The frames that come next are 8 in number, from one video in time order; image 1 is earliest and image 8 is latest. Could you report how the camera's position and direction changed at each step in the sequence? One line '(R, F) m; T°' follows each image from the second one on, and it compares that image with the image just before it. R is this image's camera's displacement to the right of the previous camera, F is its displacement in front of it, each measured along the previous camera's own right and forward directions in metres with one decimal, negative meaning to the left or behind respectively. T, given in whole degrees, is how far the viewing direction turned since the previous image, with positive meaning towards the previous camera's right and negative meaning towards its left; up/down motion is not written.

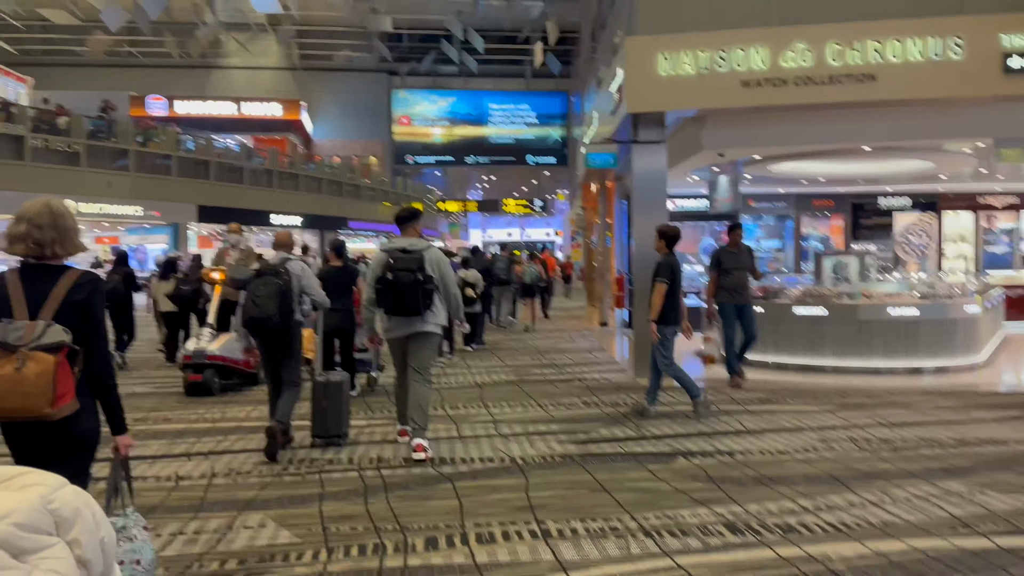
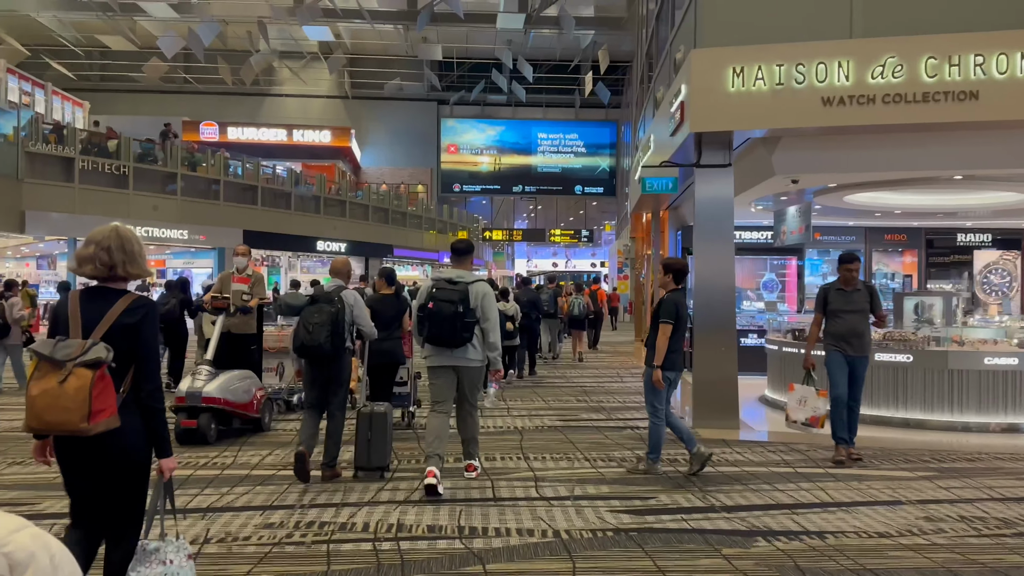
(0.0, +0.6) m; -3°
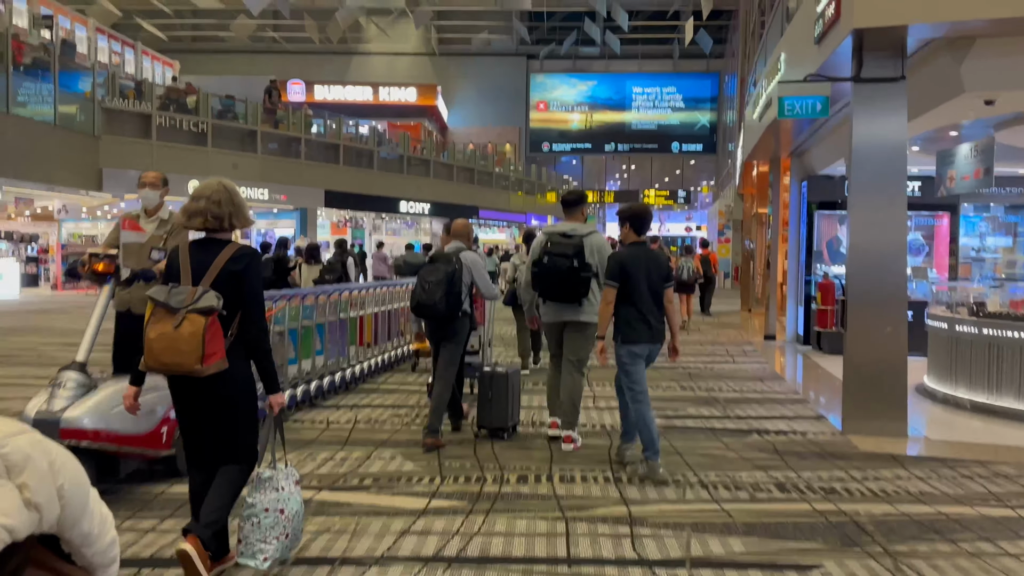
(0.0, +1.4) m; -7°
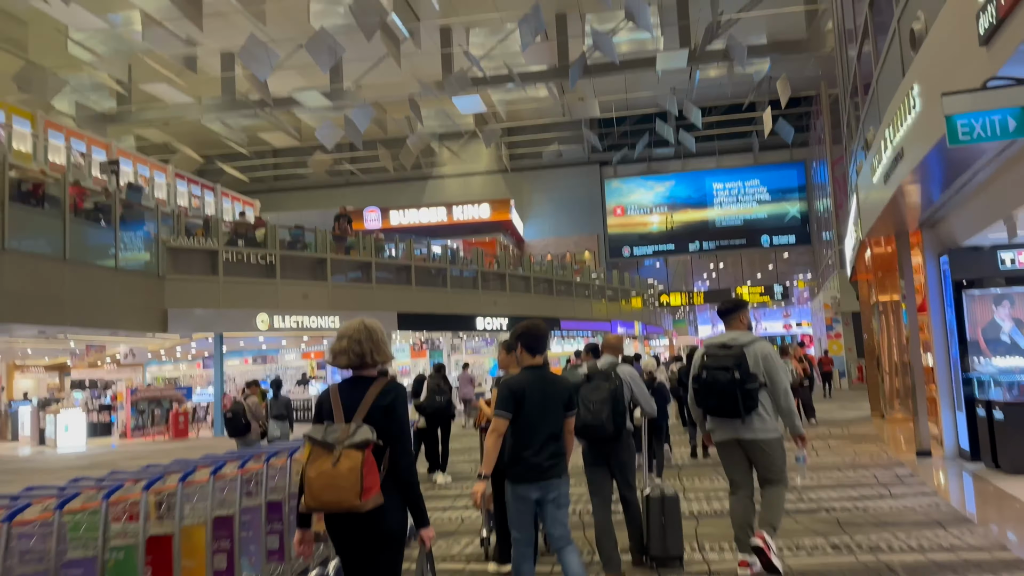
(+0.2, +1.4) m; -6°
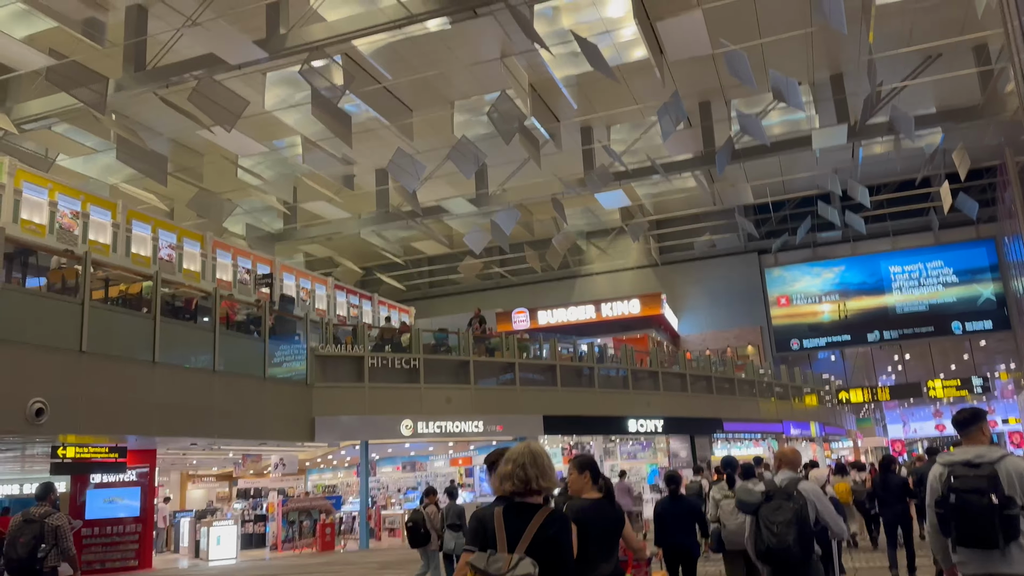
(+0.3, +0.9) m; -11°
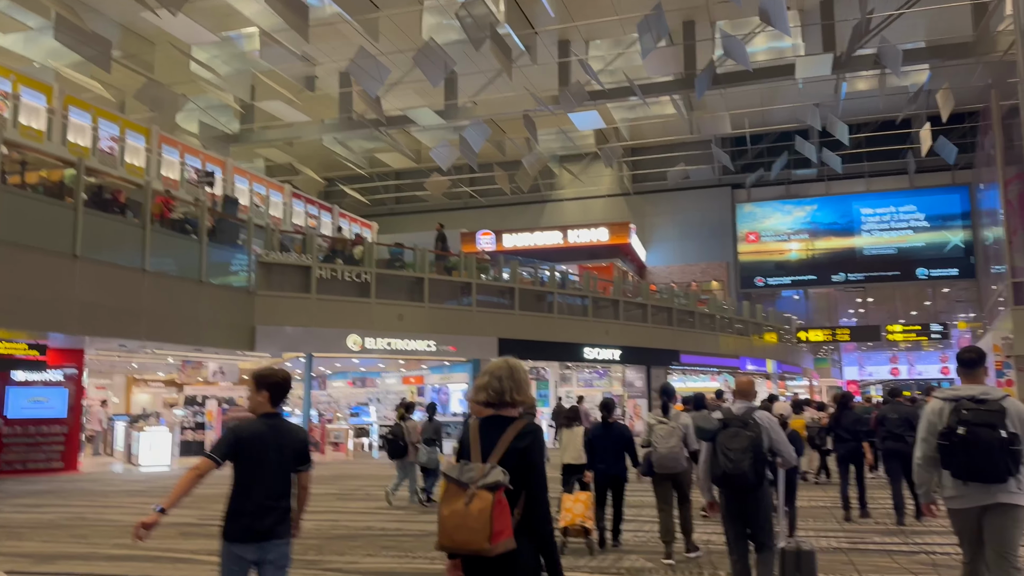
(+0.3, +0.7) m; +2°
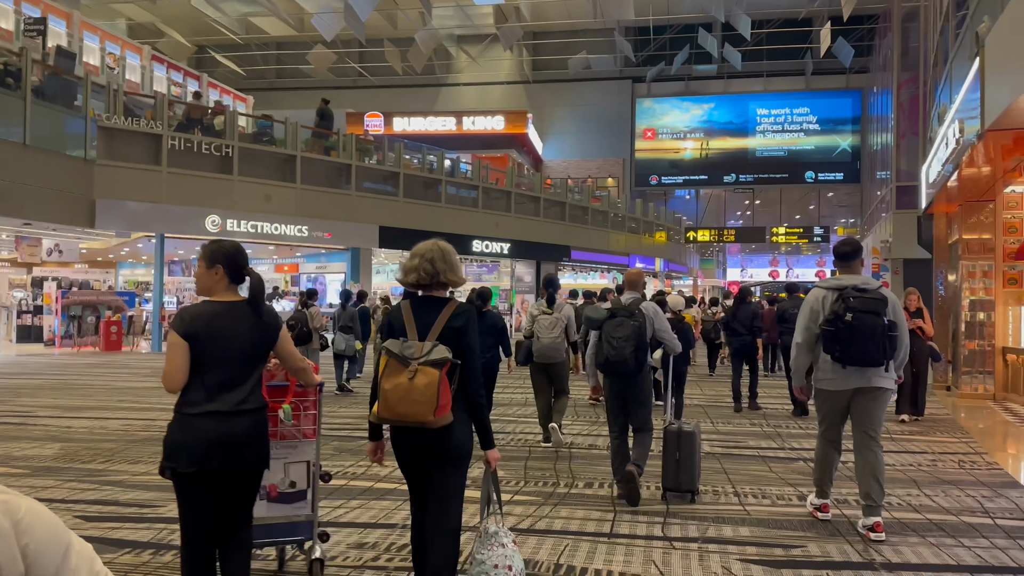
(+0.4, +0.9) m; +7°
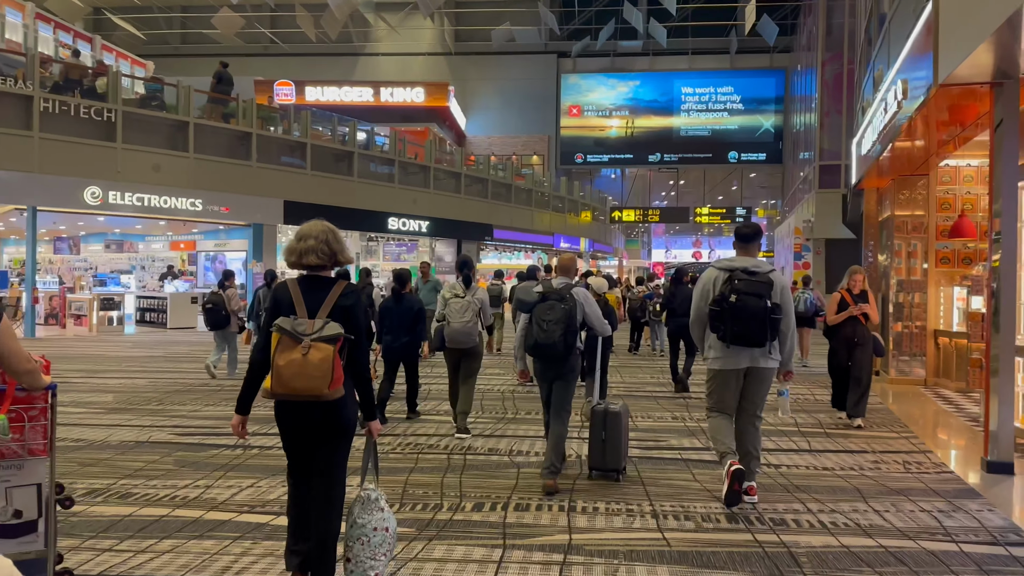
(+0.2, +0.8) m; +5°
